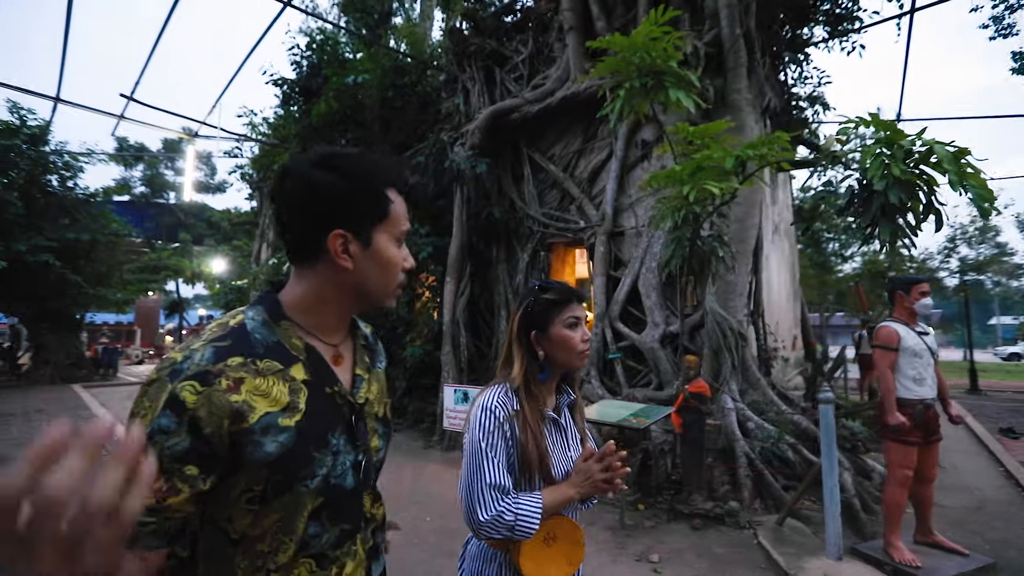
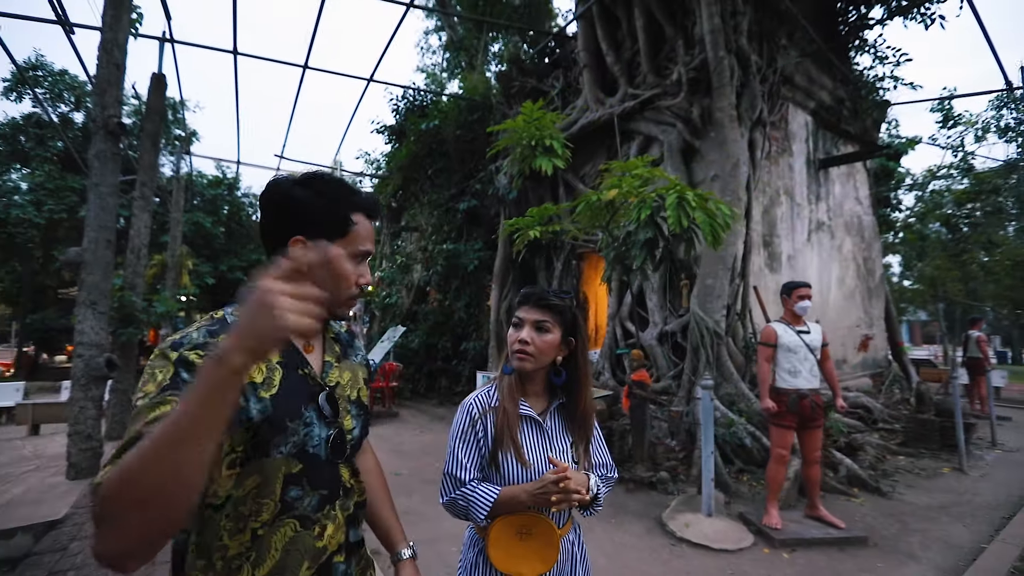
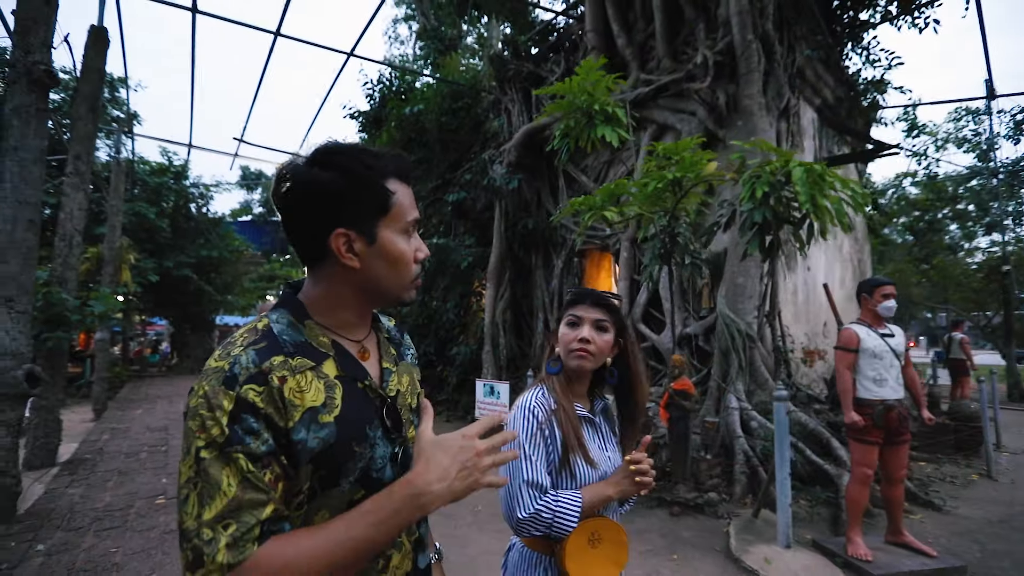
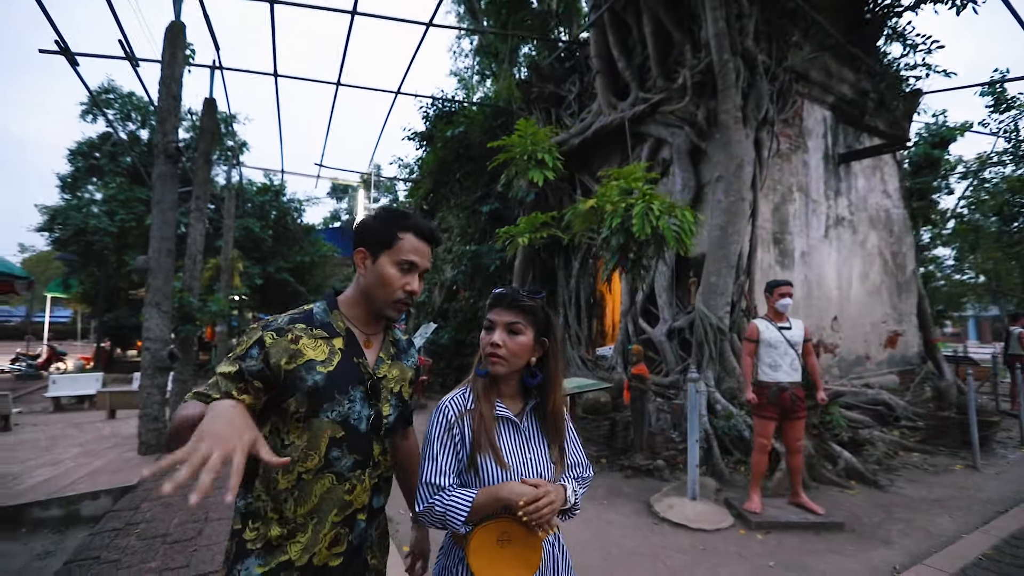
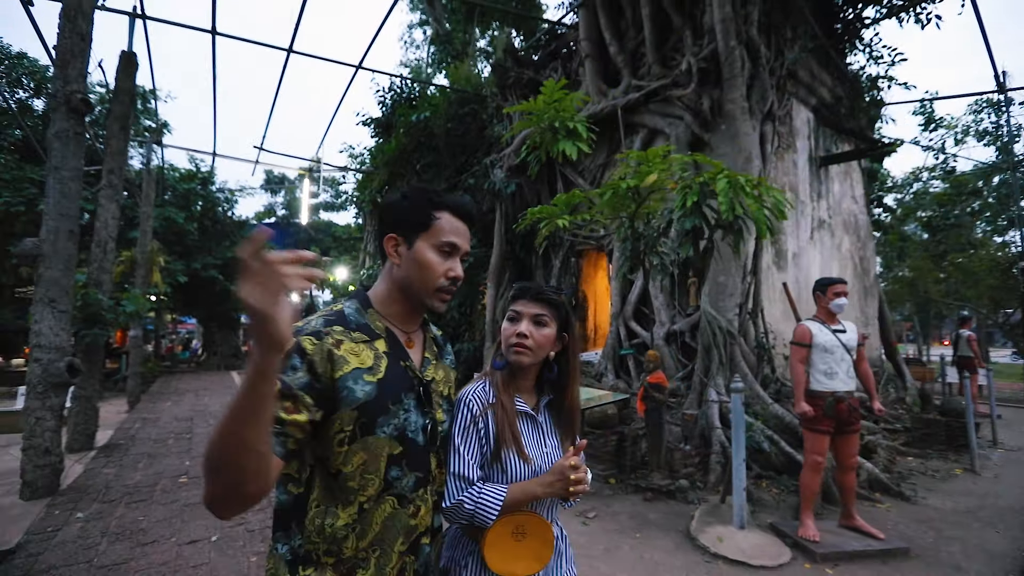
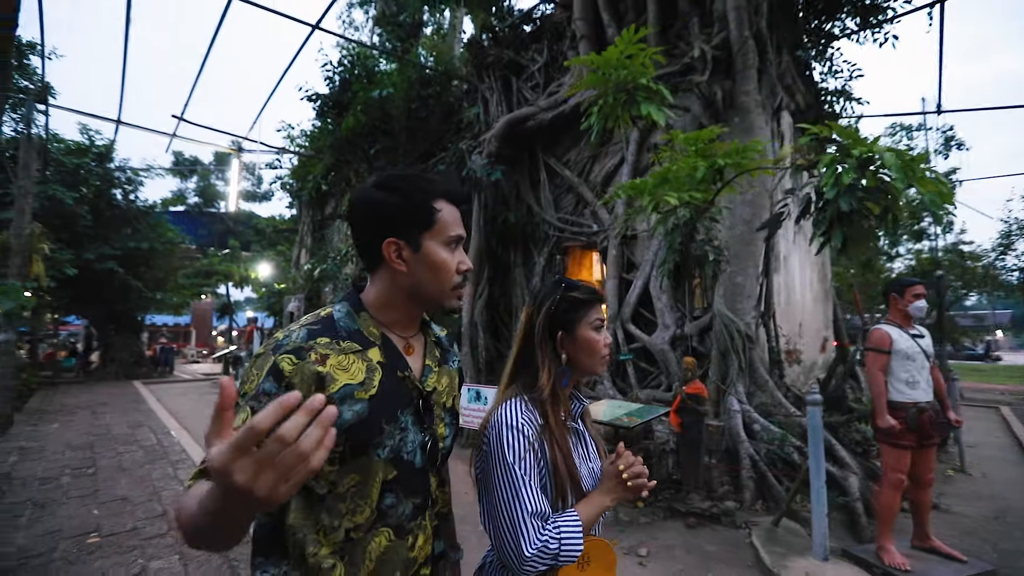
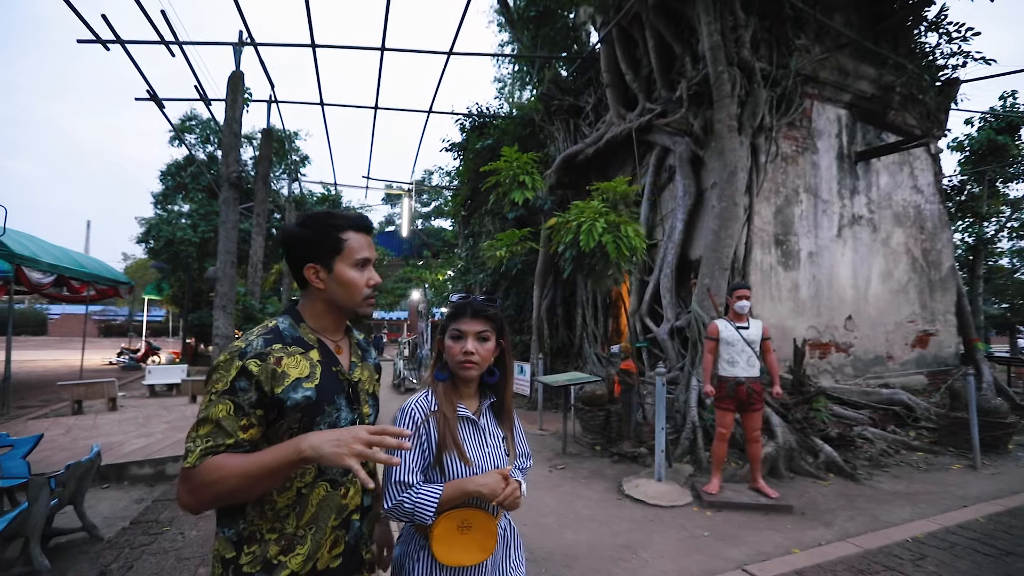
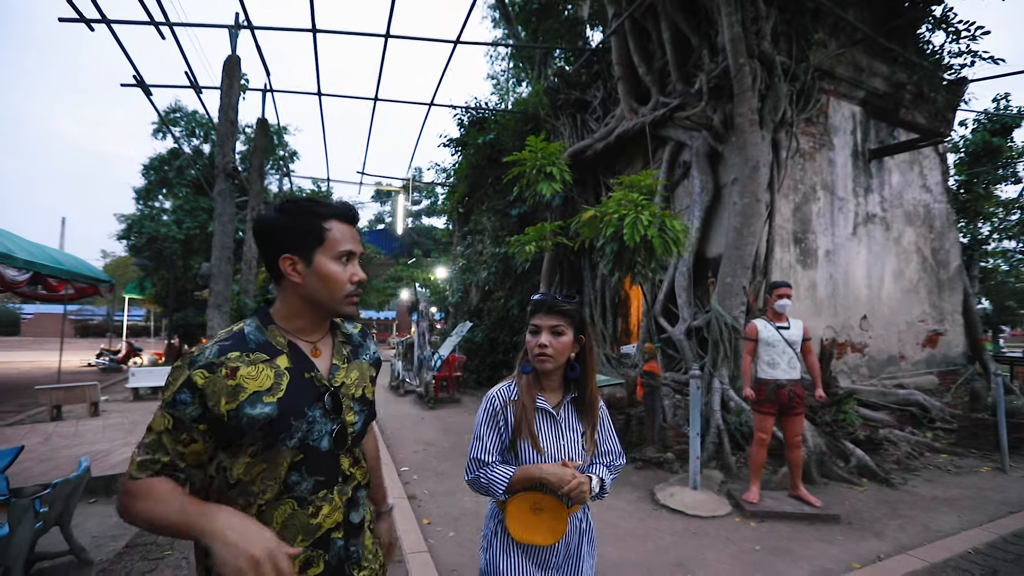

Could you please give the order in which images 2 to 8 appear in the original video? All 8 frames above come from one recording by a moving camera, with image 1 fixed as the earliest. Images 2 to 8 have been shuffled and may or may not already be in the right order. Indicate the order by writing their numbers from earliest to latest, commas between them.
6, 3, 5, 2, 4, 8, 7
